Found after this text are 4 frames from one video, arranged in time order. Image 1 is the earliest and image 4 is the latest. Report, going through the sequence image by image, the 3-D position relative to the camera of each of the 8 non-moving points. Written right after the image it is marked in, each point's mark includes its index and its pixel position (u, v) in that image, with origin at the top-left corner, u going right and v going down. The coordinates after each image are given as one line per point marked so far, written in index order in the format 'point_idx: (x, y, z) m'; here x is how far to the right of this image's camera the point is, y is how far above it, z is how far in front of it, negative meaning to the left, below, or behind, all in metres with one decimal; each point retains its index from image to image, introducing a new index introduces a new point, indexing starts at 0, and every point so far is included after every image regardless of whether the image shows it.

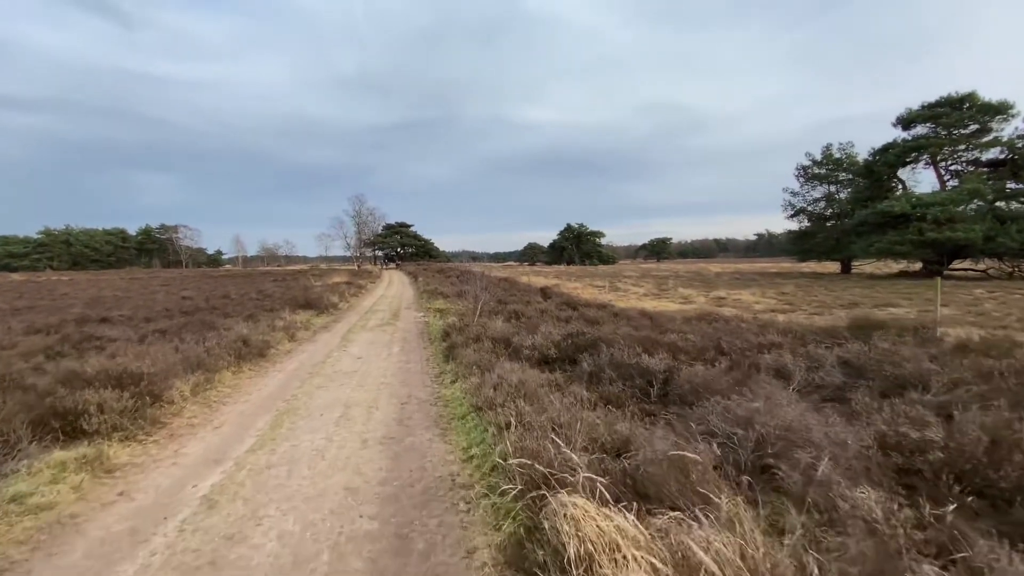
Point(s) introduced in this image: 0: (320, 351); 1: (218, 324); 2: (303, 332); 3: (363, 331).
0: (-5.0, -1.6, +12.2) m
1: (-9.4, -1.2, +15.2) m
2: (-6.7, -1.4, +15.1) m
3: (-4.8, -1.4, +15.3) m
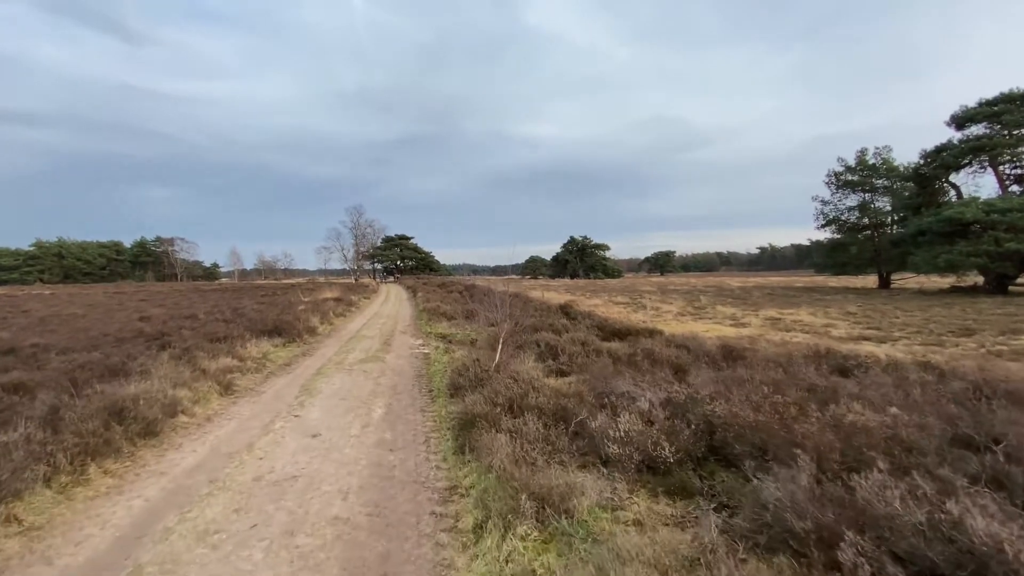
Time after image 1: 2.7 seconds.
0: (-4.2, -2.1, +7.8) m
1: (-8.6, -1.8, +10.8) m
2: (-5.9, -2.0, +10.6) m
3: (-4.1, -2.0, +10.8) m
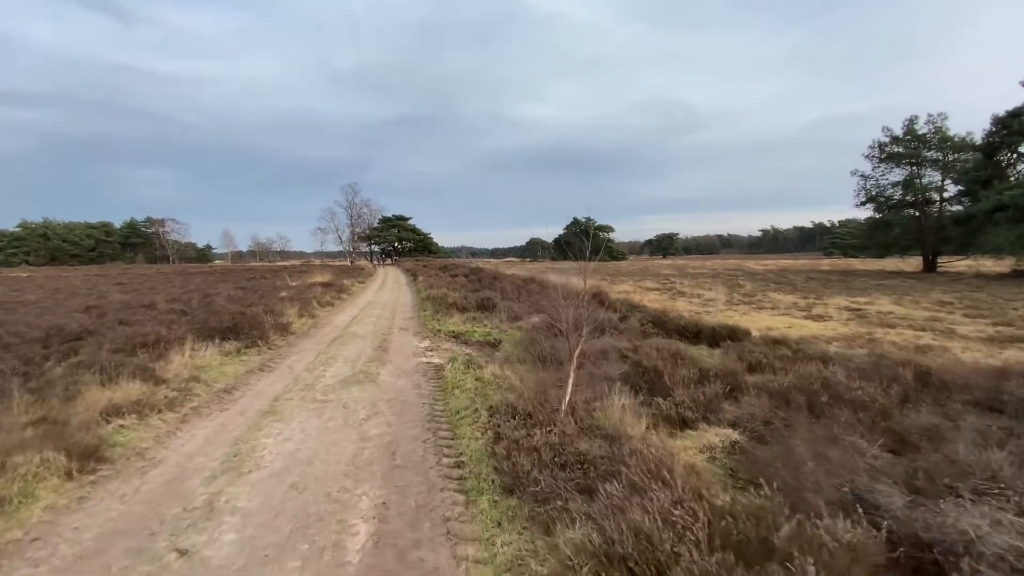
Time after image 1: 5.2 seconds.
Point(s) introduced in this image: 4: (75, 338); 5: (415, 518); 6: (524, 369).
0: (-3.1, -2.1, +3.6) m
1: (-7.6, -1.6, +6.6) m
2: (-4.9, -1.8, +6.5) m
3: (-3.1, -1.8, +6.7) m
4: (-11.4, -1.3, +12.5) m
5: (-0.8, -1.9, +4.1) m
6: (+0.2, -1.4, +8.3) m
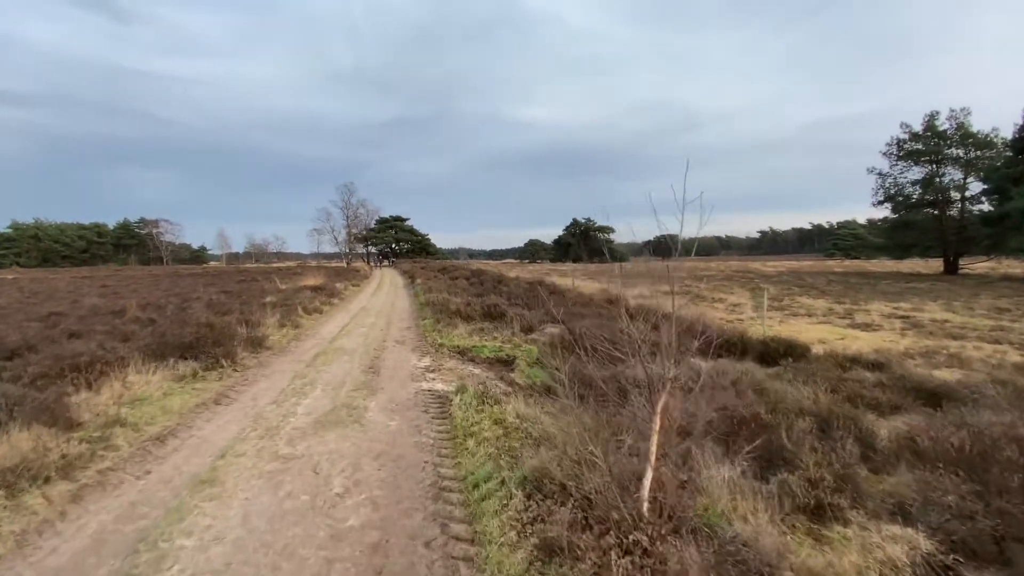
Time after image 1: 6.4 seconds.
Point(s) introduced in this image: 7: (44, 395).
0: (-2.7, -2.2, +1.6) m
1: (-7.2, -1.7, +4.5) m
2: (-4.5, -1.9, +4.4) m
3: (-2.7, -1.9, +4.7) m
4: (-11.0, -1.5, +10.4) m
5: (-0.4, -2.1, +2.1) m
6: (+0.6, -1.6, +6.3) m
7: (-6.7, -1.5, +6.8) m
